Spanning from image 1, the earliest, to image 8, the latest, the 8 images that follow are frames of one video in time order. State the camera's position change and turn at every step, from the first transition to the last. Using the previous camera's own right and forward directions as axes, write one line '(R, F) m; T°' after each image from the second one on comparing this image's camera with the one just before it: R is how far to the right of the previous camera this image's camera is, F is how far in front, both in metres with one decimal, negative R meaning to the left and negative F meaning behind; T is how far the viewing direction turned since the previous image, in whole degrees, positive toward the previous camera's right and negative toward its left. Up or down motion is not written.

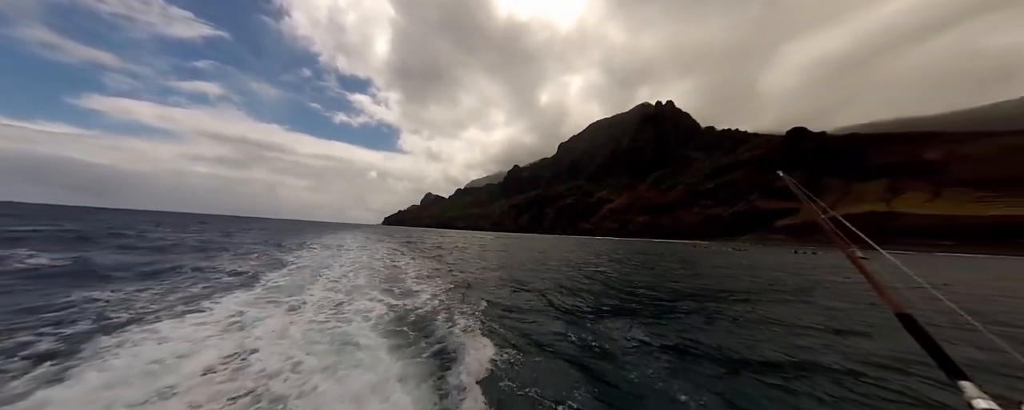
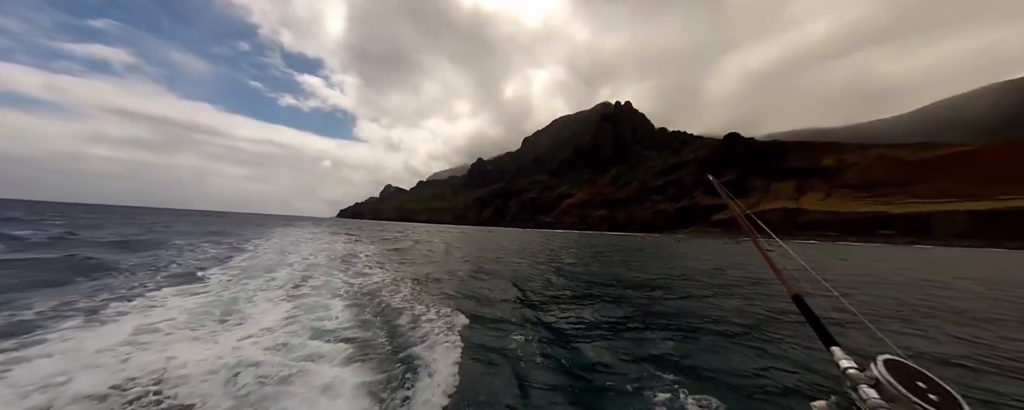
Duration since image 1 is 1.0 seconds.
(-1.1, -1.6) m; +8°
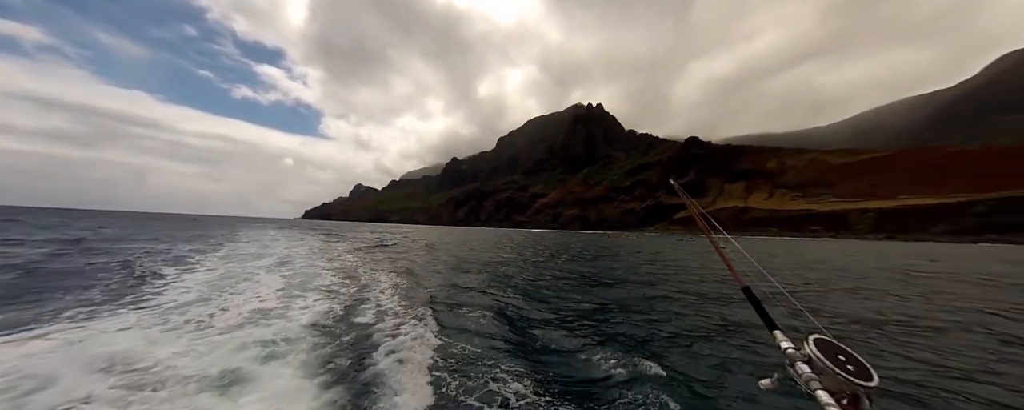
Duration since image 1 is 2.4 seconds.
(-1.7, -0.4) m; +5°
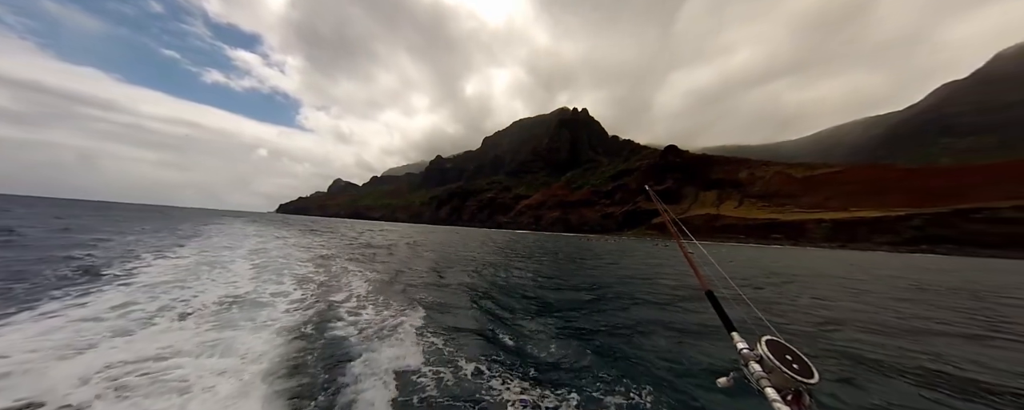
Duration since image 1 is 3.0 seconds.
(-0.9, +0.2) m; +3°
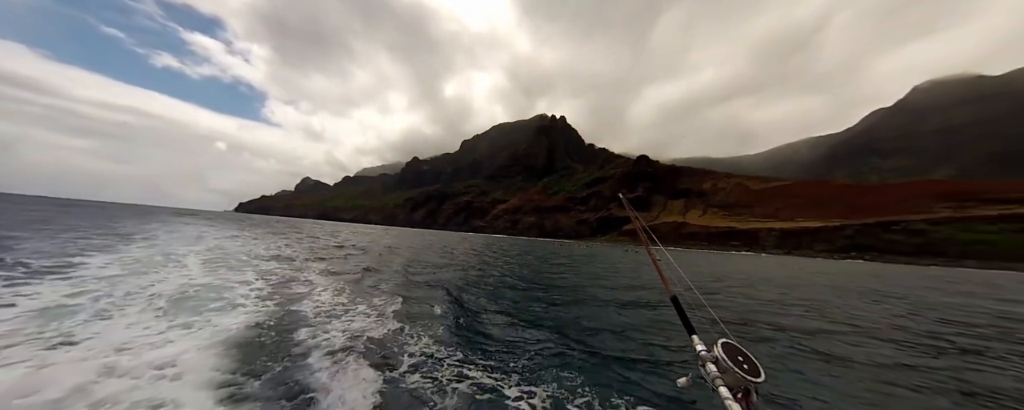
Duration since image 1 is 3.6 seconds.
(-1.1, +0.3) m; +5°
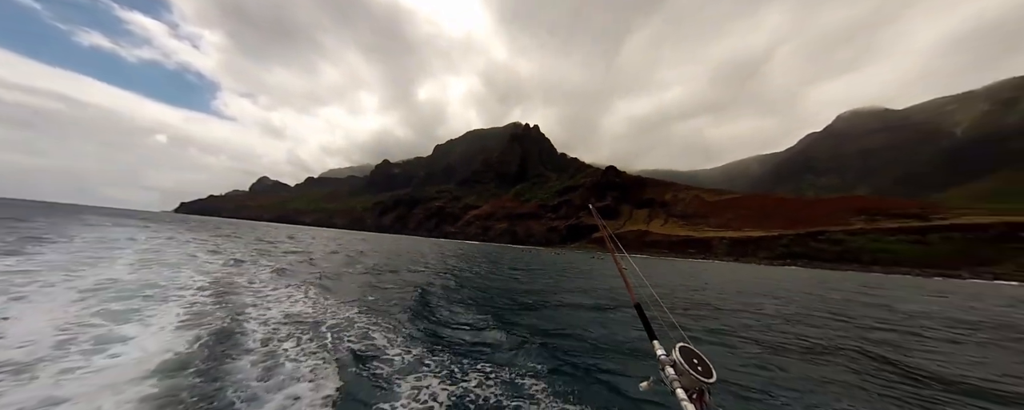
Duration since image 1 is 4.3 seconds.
(-1.0, +0.3) m; +6°
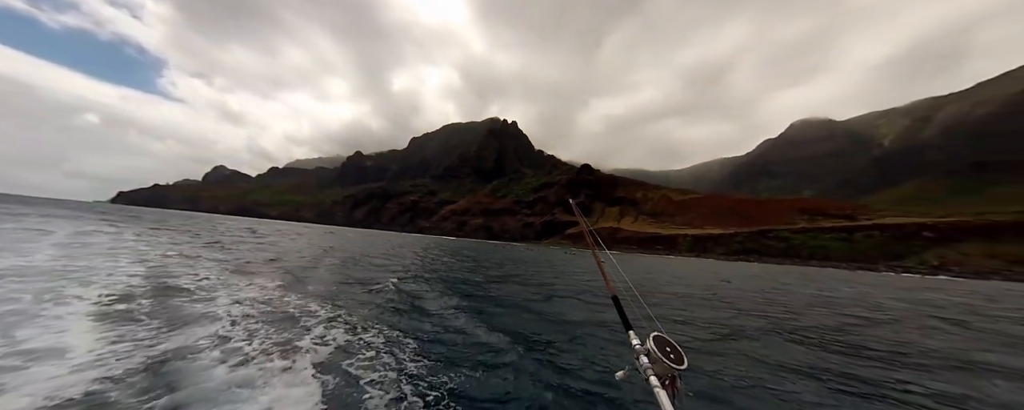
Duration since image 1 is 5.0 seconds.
(-1.2, +0.4) m; +5°
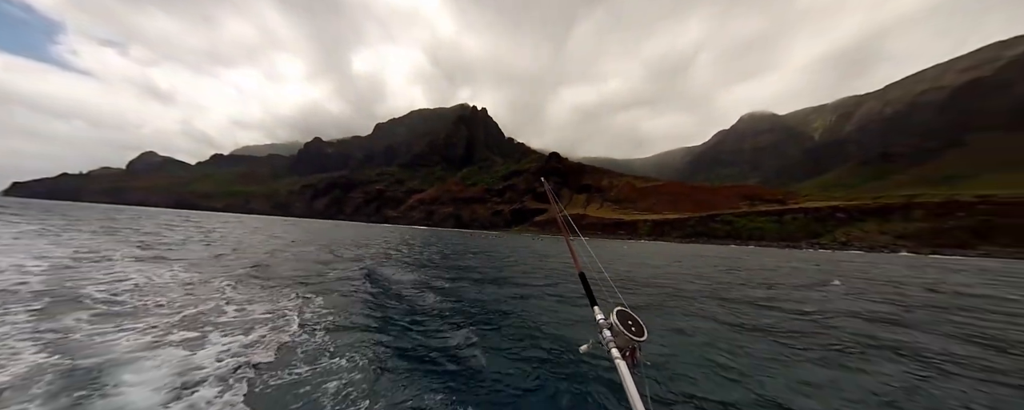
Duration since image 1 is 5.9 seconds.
(-0.6, +0.2) m; +6°
